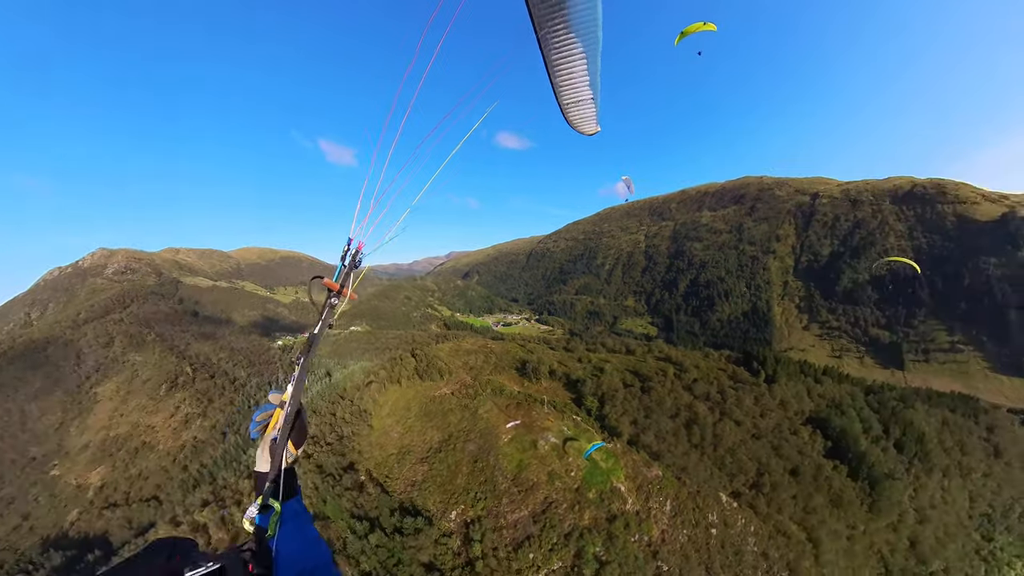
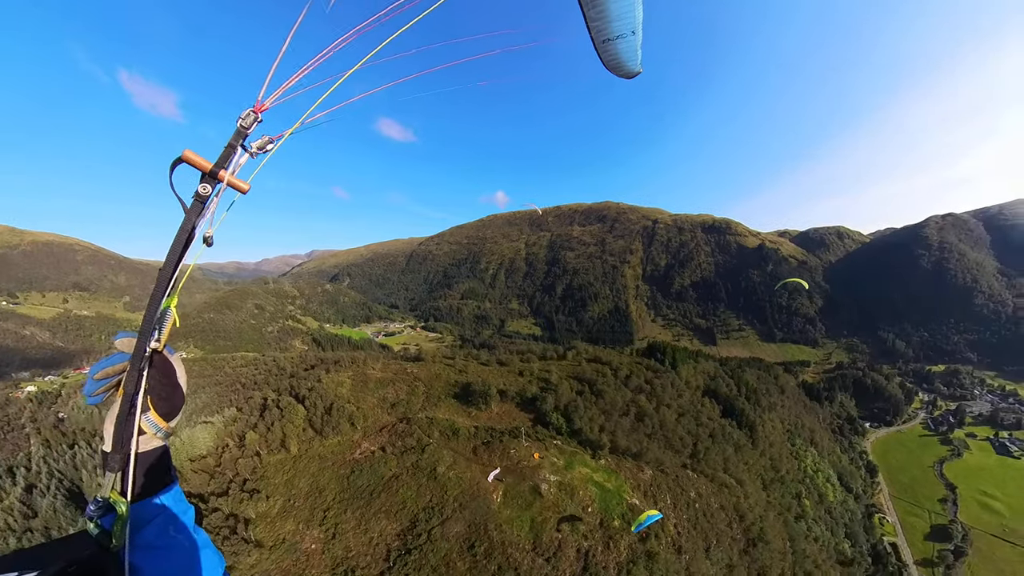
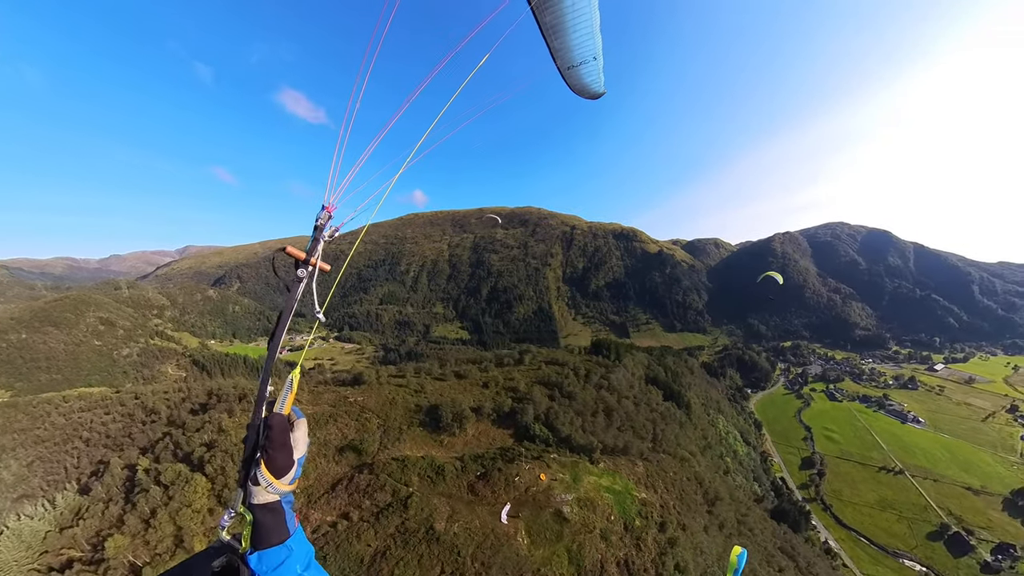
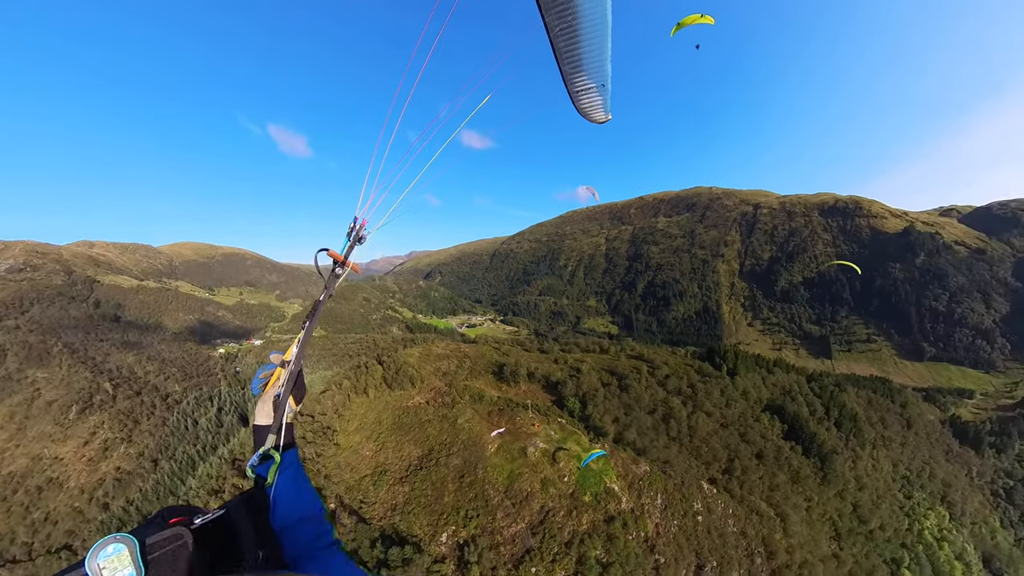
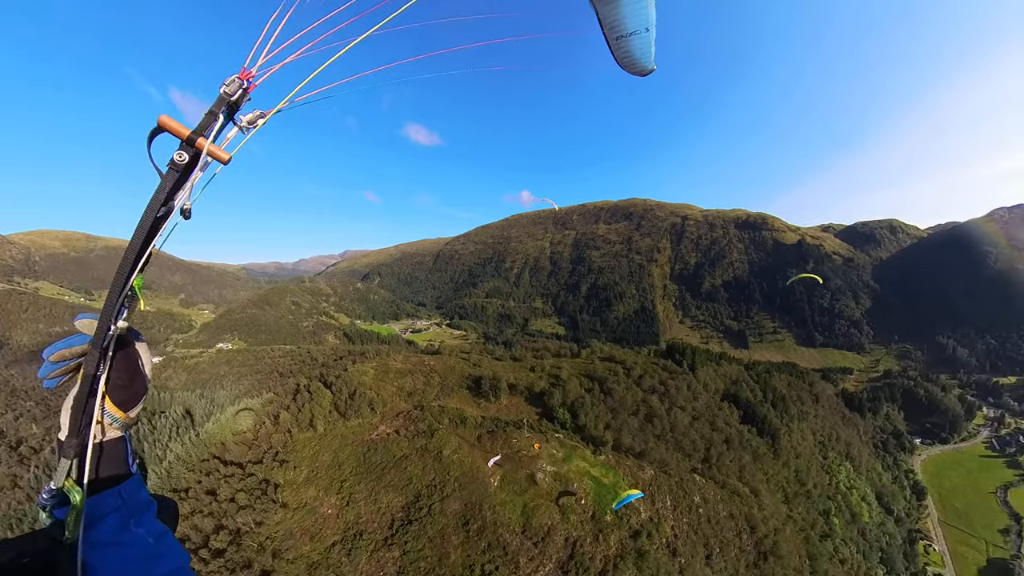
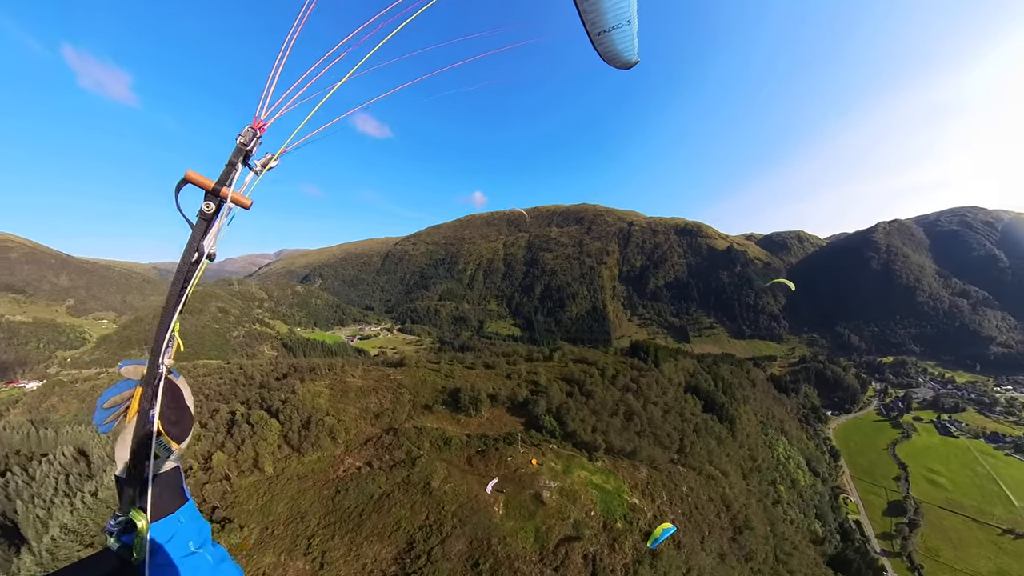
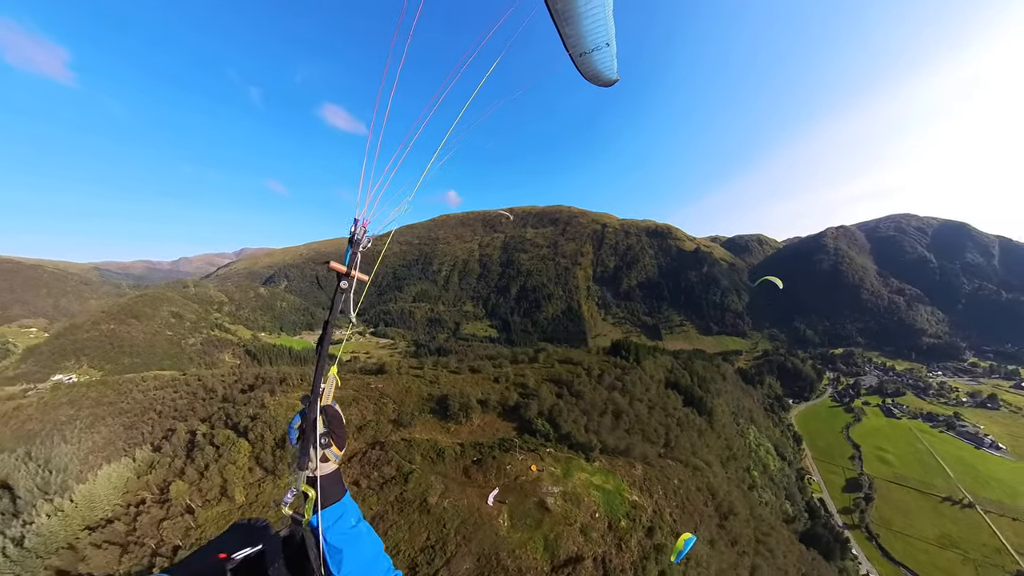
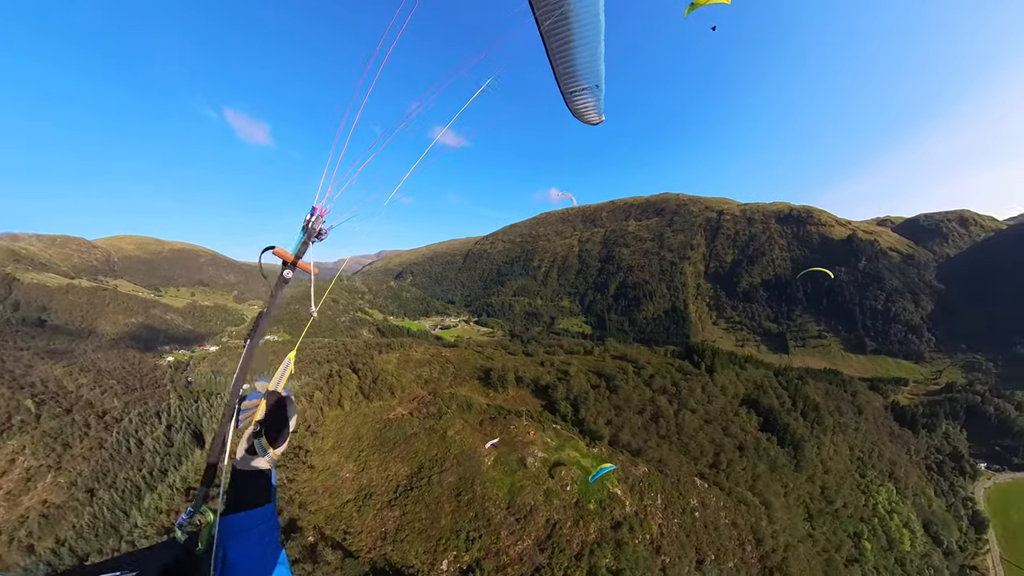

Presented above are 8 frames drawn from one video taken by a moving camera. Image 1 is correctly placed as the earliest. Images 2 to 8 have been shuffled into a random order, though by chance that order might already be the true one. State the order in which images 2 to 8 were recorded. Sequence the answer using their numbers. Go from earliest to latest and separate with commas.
4, 8, 5, 2, 6, 7, 3
